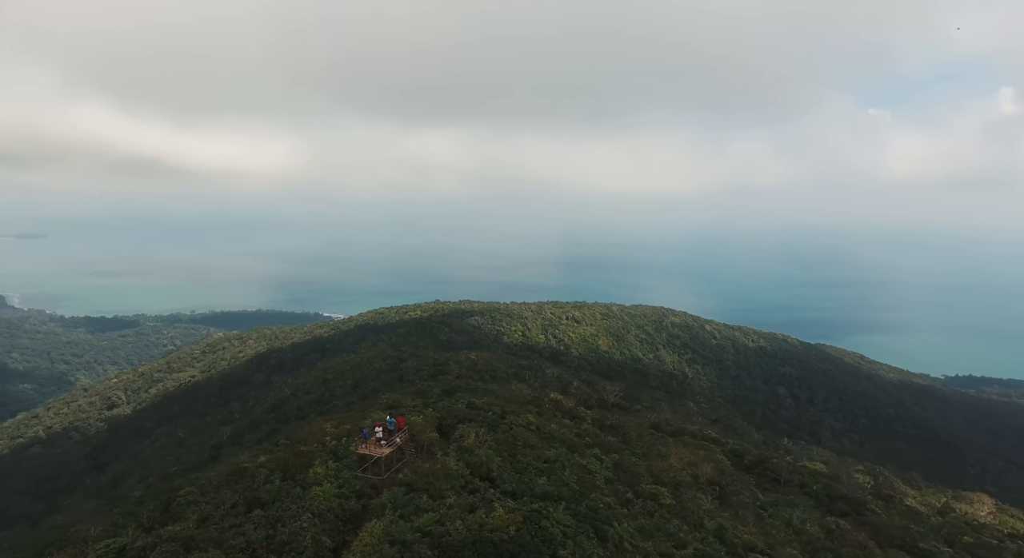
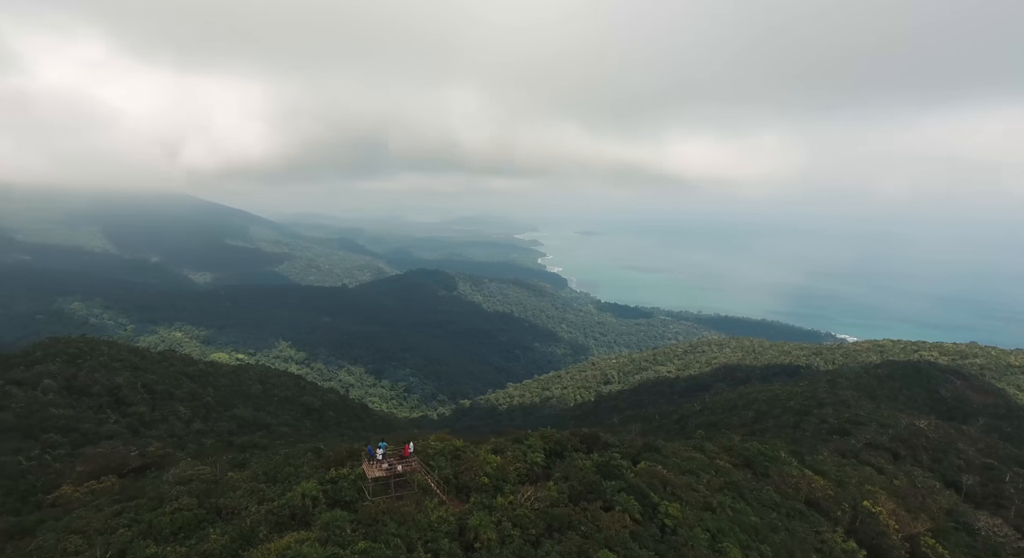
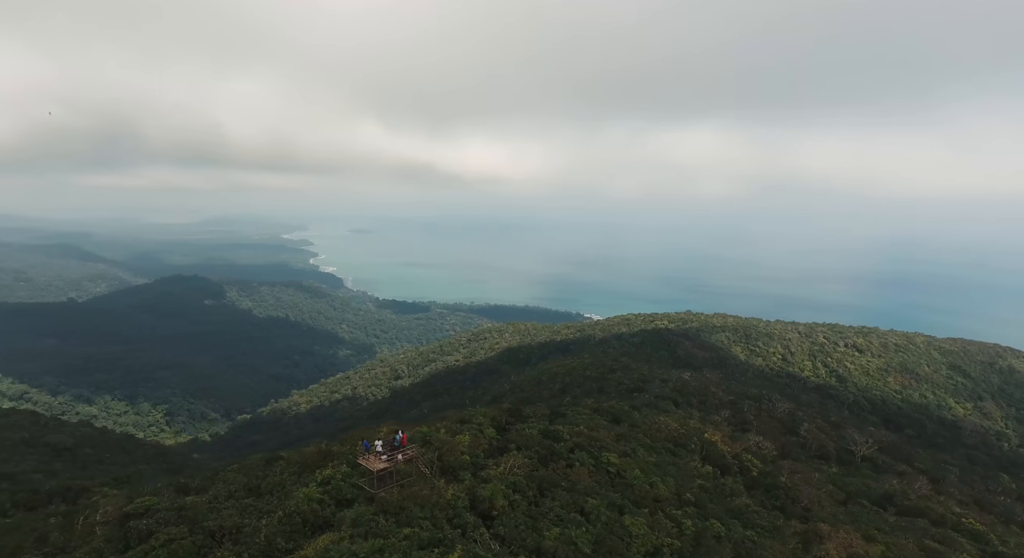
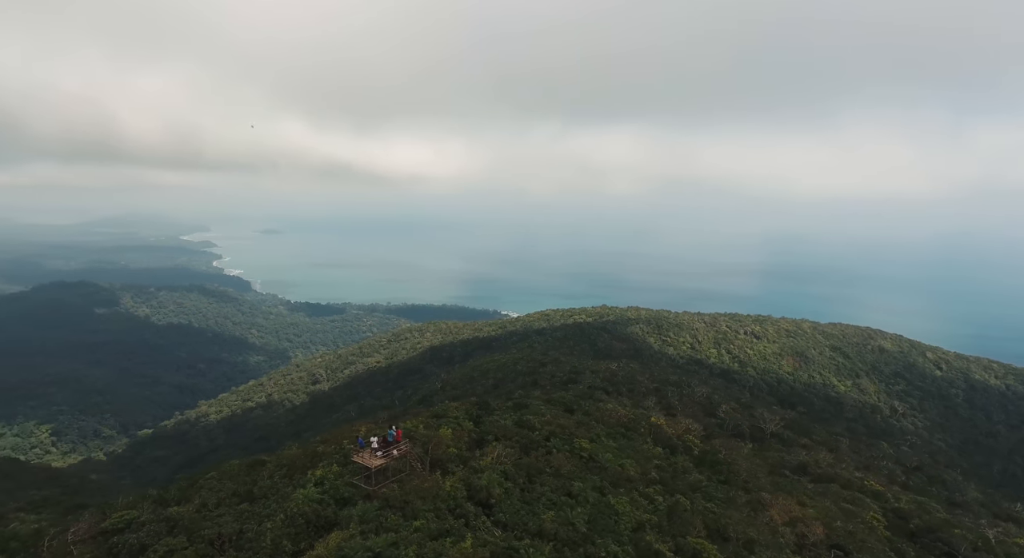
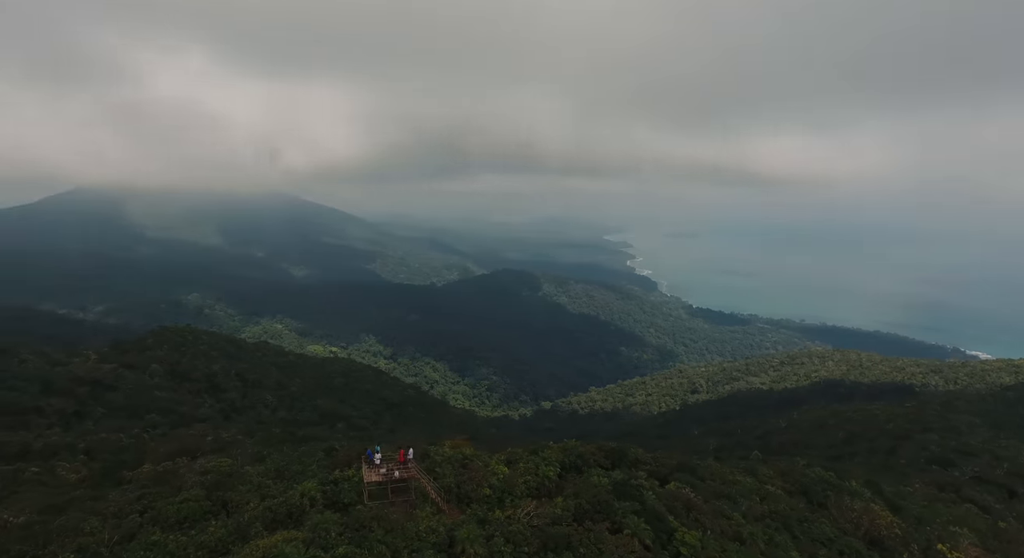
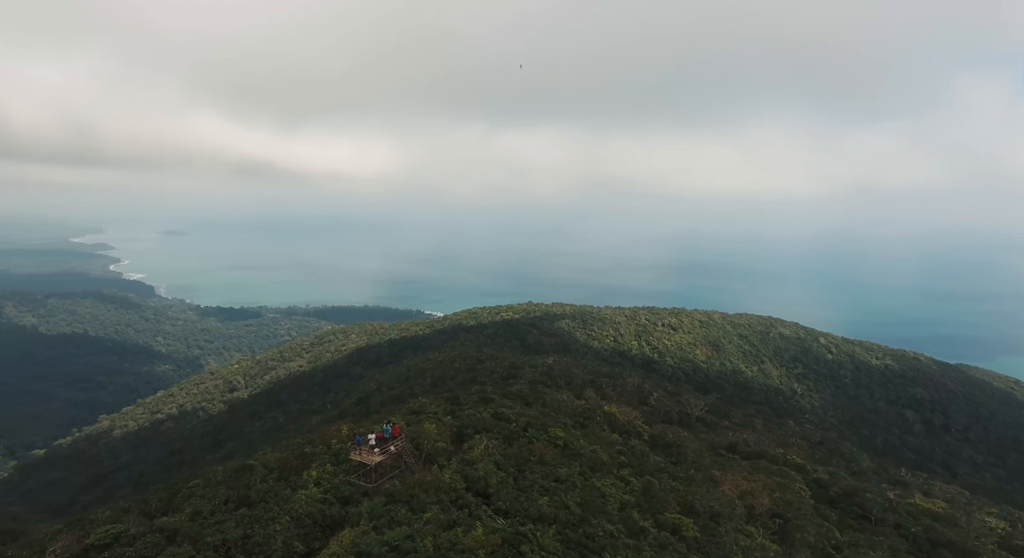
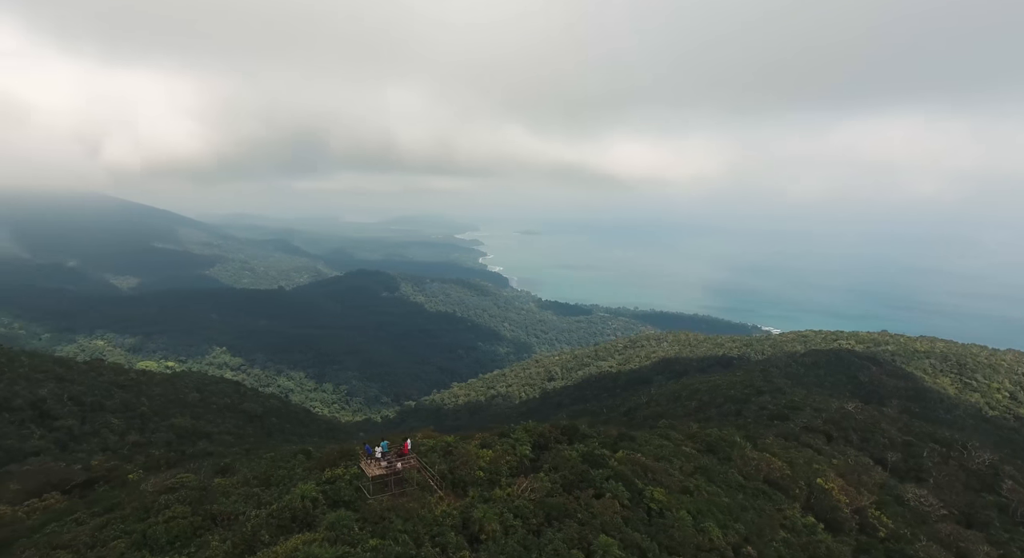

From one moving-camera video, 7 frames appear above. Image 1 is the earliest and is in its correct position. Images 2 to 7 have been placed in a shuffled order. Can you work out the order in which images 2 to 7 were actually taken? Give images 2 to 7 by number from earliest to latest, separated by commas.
6, 4, 3, 7, 2, 5
